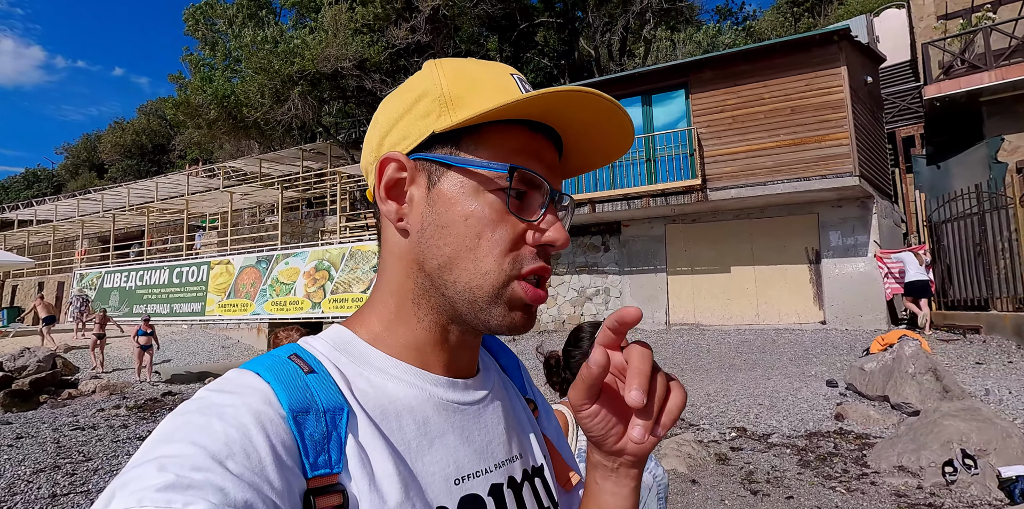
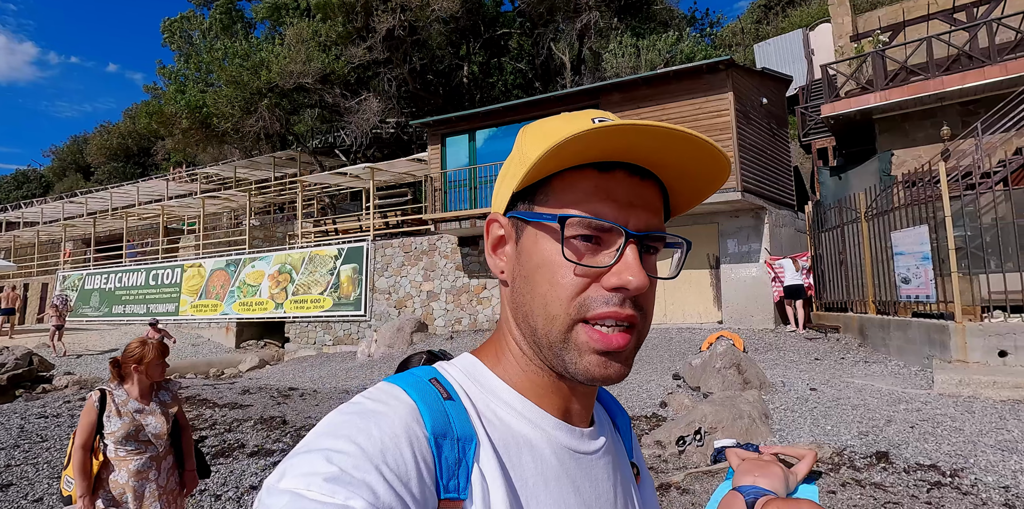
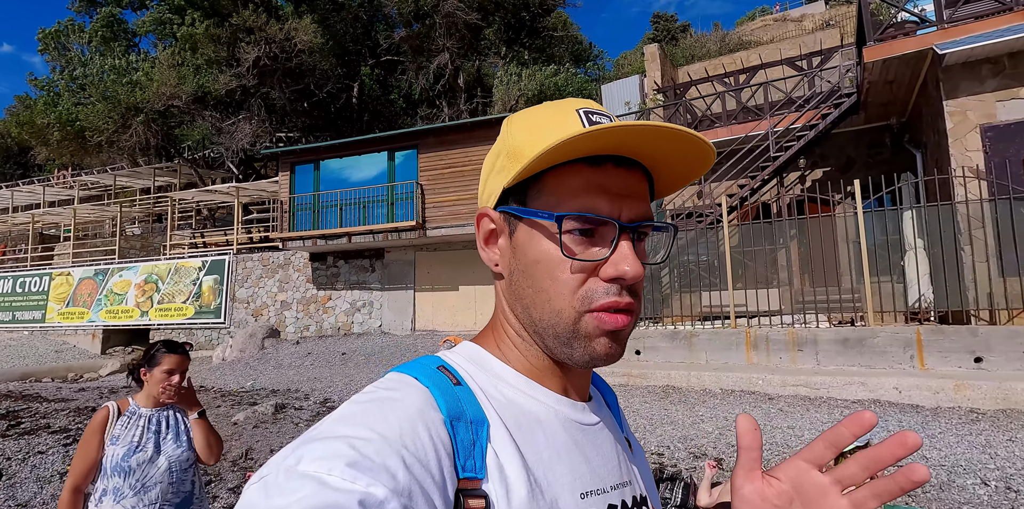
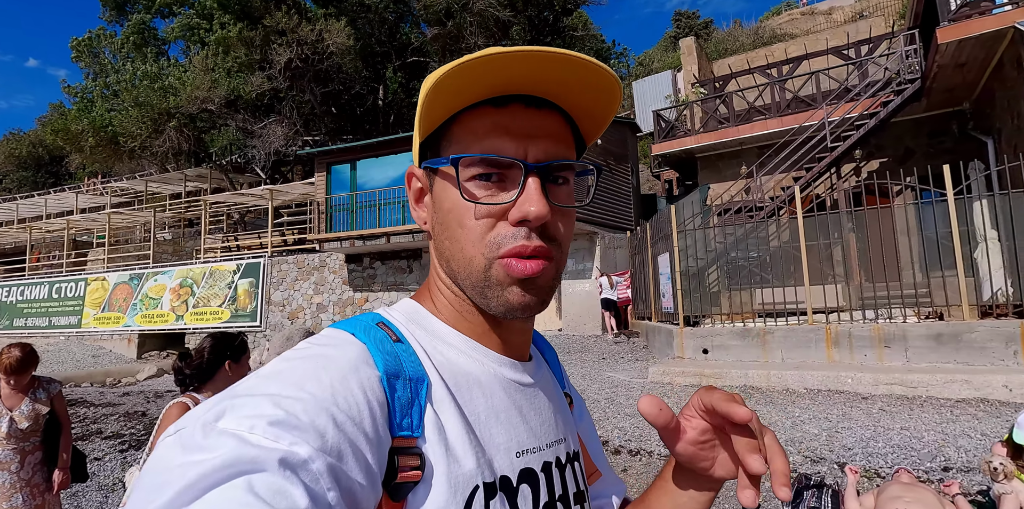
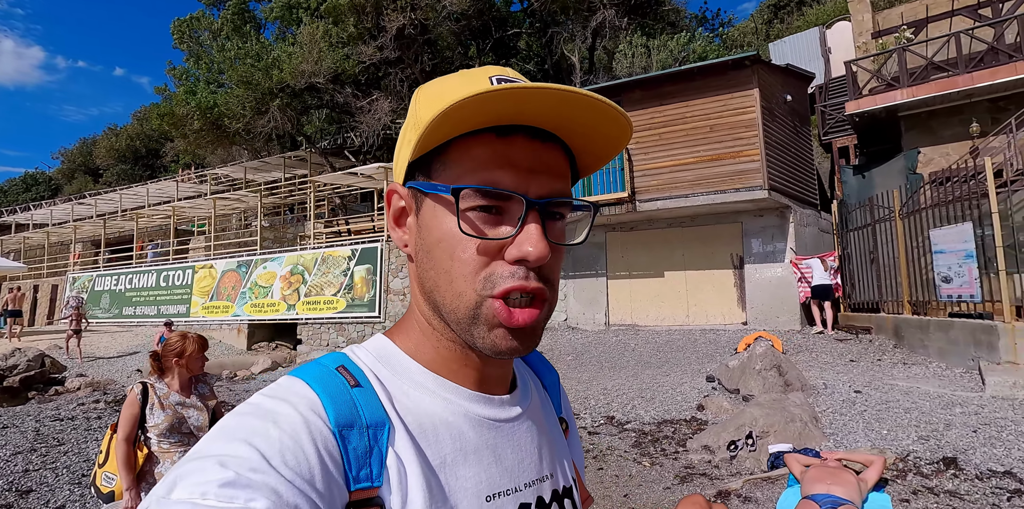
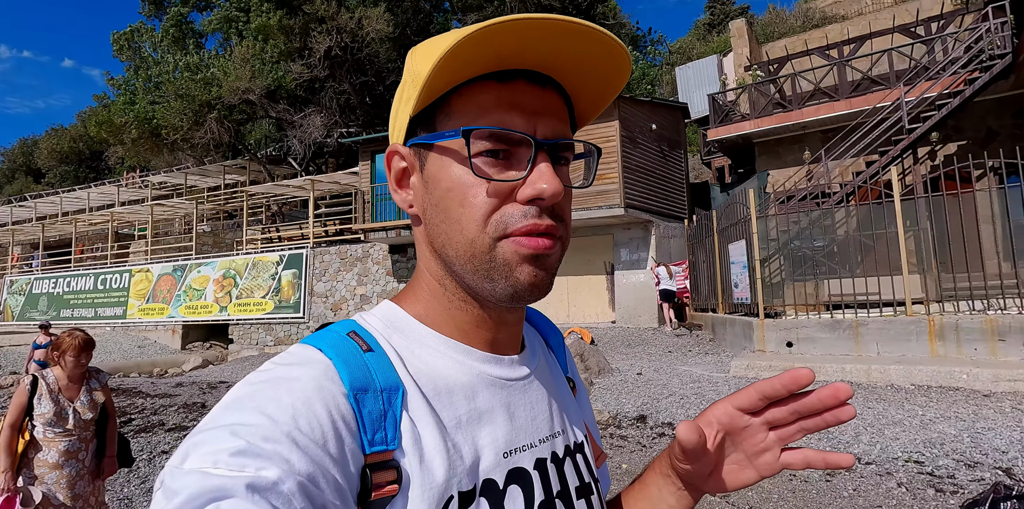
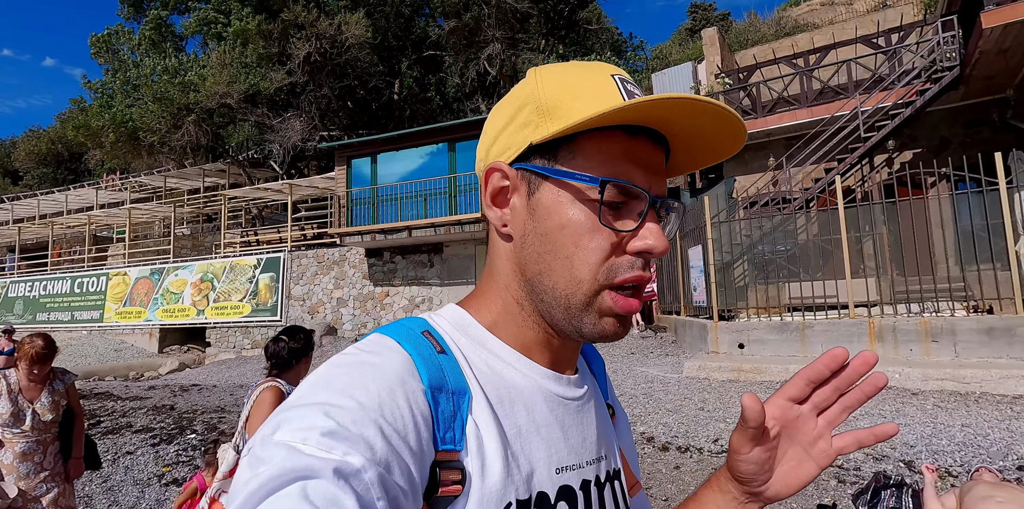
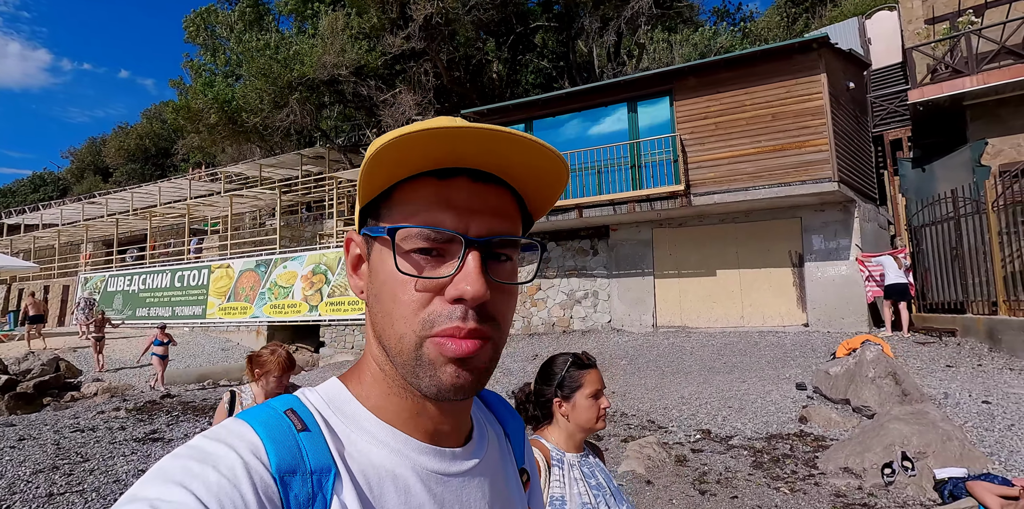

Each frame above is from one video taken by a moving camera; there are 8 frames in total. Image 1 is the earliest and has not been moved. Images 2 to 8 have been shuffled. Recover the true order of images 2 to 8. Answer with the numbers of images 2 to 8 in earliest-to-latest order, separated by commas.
8, 5, 2, 6, 7, 4, 3
